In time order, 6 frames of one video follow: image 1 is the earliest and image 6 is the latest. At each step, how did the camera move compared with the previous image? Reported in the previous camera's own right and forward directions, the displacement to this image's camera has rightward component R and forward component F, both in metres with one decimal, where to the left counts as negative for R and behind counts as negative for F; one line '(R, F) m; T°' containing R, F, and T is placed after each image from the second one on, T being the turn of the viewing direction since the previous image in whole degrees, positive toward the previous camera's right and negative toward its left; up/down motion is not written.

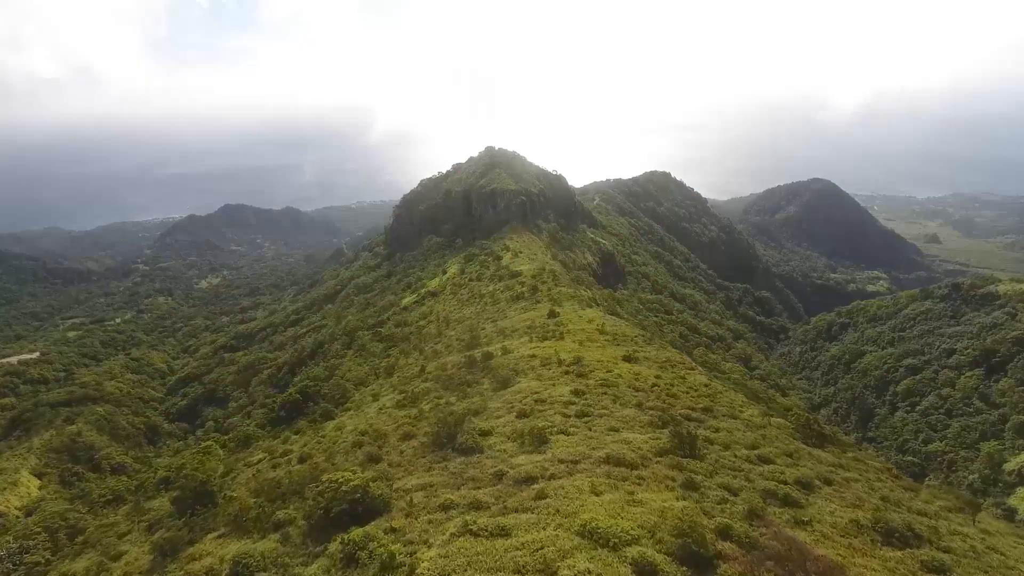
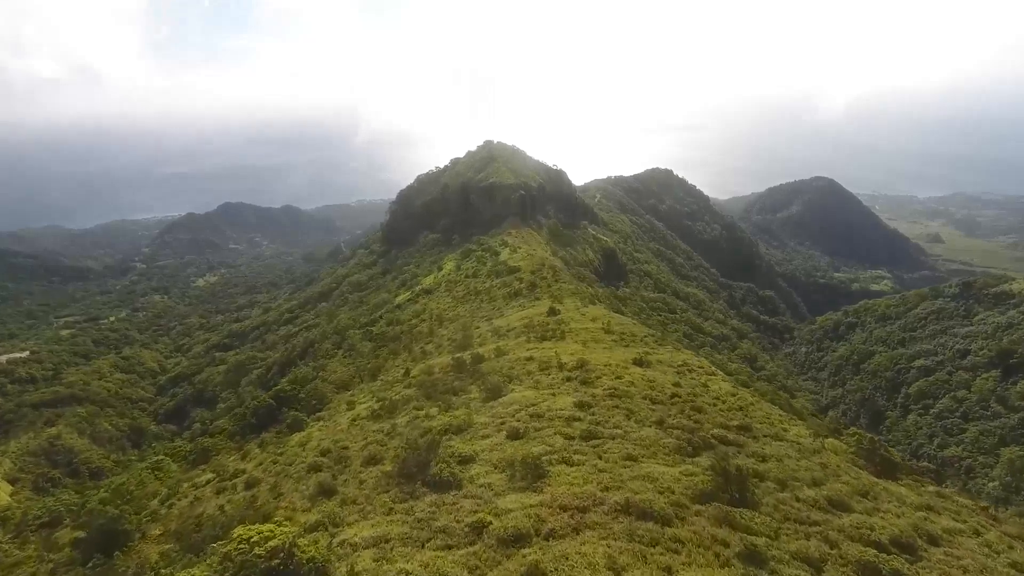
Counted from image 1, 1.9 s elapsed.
(+0.2, +3.3) m; 0°
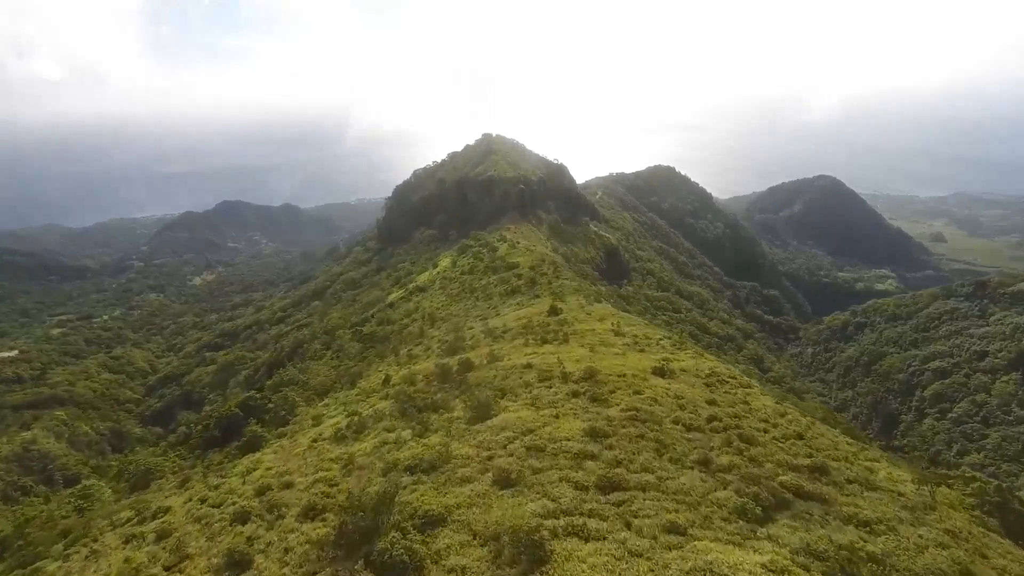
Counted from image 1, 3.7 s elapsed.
(+0.2, +3.6) m; 0°
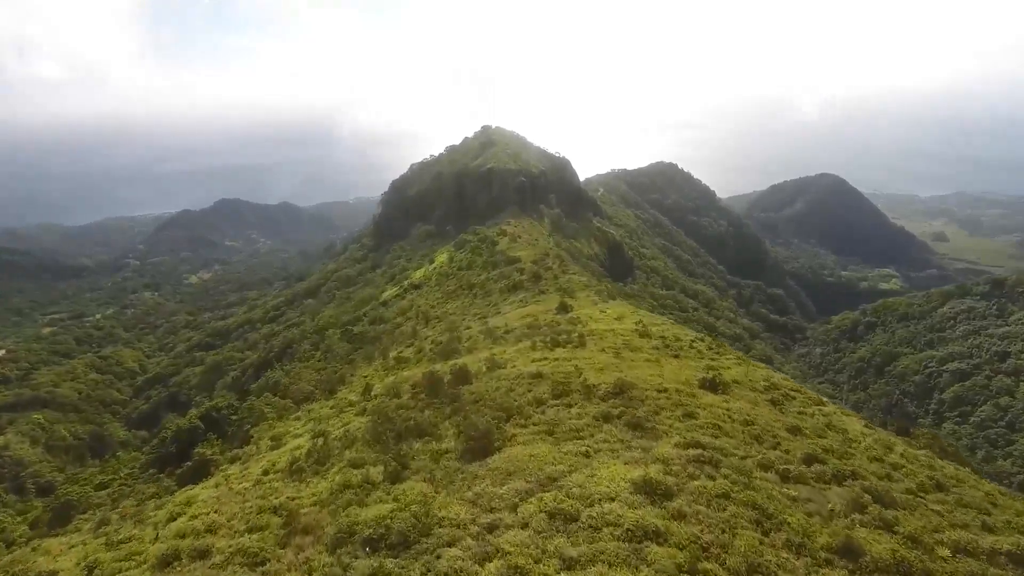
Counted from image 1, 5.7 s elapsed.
(-0.2, +3.8) m; 0°
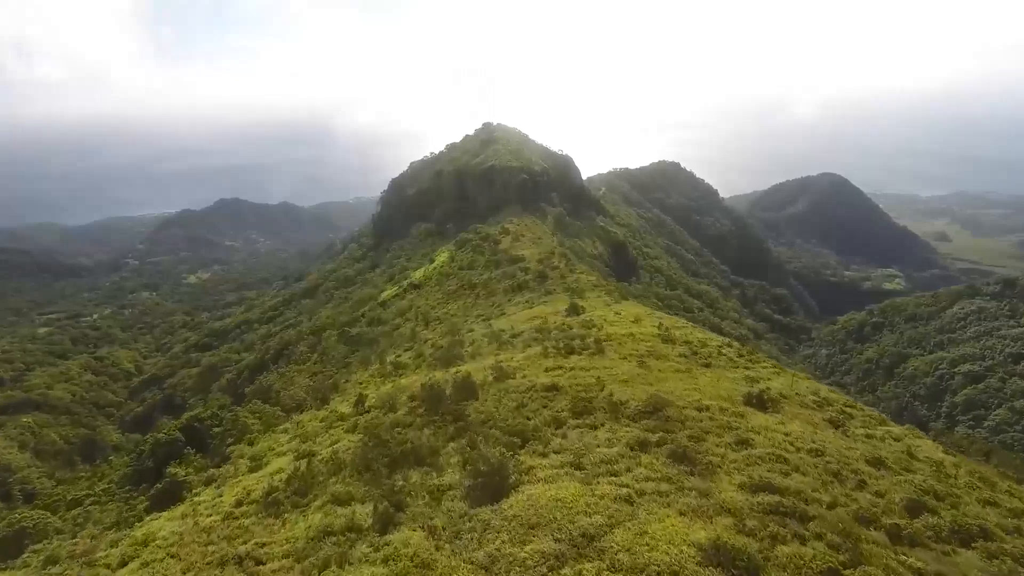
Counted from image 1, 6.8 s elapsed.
(-0.3, +1.9) m; 0°
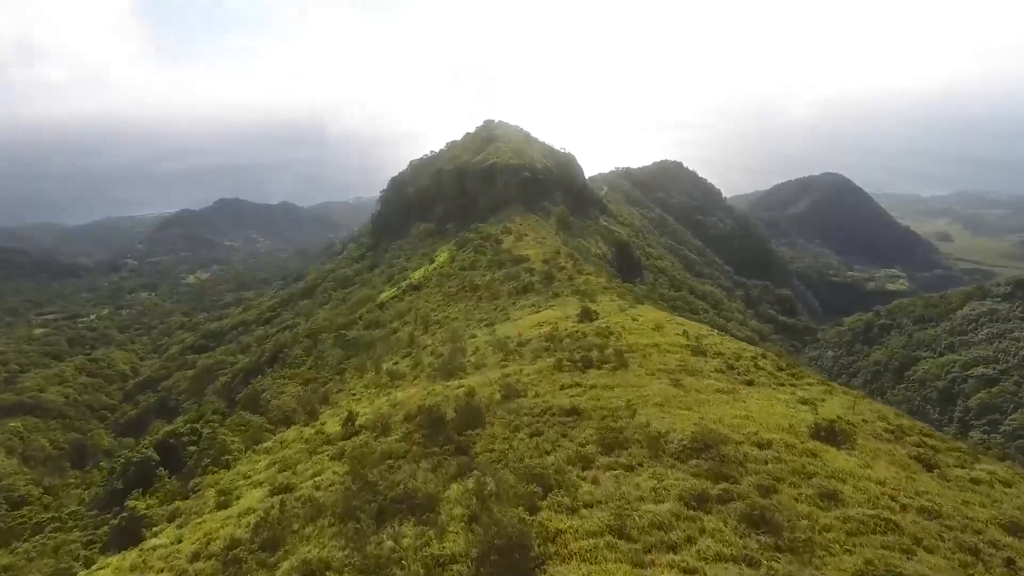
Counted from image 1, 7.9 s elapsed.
(-0.3, +2.1) m; 0°
